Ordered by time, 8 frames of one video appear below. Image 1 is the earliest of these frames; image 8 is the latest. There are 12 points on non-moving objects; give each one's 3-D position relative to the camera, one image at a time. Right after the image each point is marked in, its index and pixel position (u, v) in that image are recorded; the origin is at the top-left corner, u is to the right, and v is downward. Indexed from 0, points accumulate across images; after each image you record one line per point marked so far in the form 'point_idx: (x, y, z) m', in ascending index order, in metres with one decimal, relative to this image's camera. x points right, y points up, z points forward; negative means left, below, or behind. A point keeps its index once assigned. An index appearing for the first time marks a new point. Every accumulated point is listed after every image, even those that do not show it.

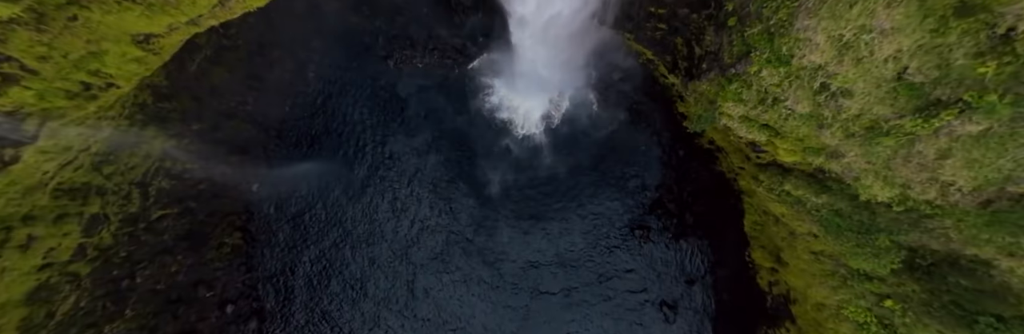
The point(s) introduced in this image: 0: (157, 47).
0: (-9.9, +3.6, +10.9) m
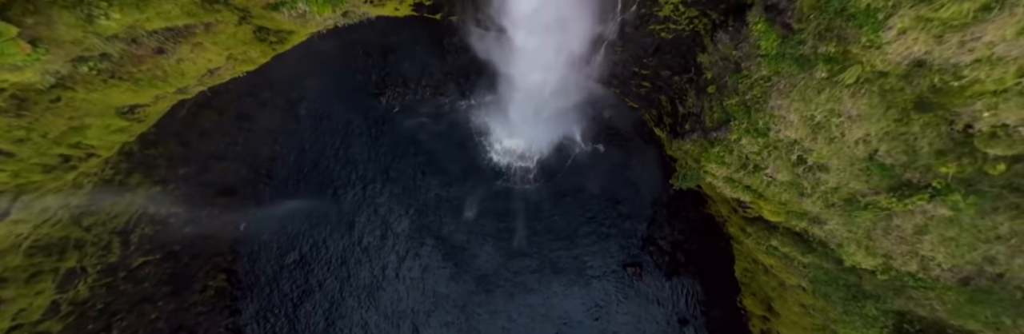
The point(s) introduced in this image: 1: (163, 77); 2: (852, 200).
0: (-10.4, +1.6, +11.0) m
1: (-9.3, +2.5, +10.4) m
2: (+9.3, -0.9, +10.7) m
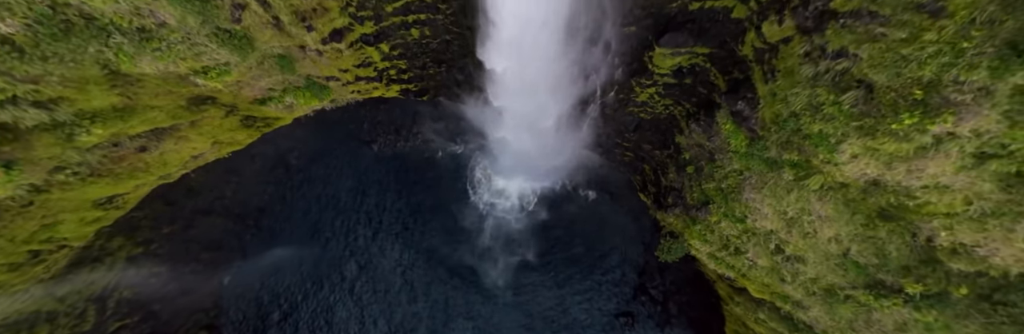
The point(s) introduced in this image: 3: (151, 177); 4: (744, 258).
0: (-10.9, -1.0, +11.0) m
1: (-9.8, 0.0, +10.5) m
2: (+8.7, -3.5, +10.7) m
3: (-10.1, -0.3, +10.9) m
4: (+6.8, -2.8, +11.5) m
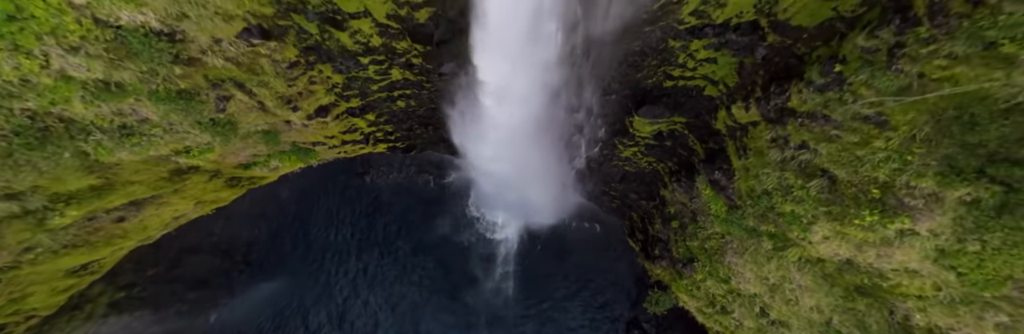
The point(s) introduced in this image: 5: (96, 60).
0: (-11.4, -2.8, +10.7) m
1: (-10.3, -1.8, +10.3) m
2: (+8.3, -5.3, +10.6) m
3: (-10.5, -2.1, +10.7) m
4: (+6.3, -4.6, +11.4) m
5: (-4.5, +1.2, +4.2) m
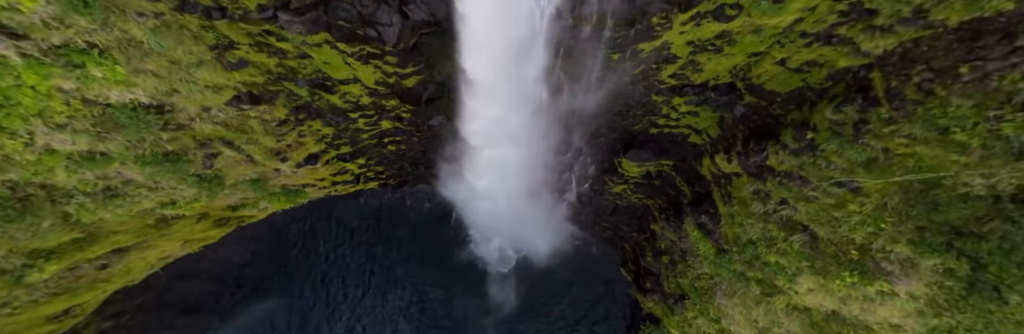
0: (-11.7, -4.0, +10.3) m
1: (-10.6, -3.0, +10.0) m
2: (+8.0, -6.5, +10.5) m
3: (-10.8, -3.3, +10.4) m
4: (+6.0, -5.9, +11.3) m
5: (-4.7, +0.4, +4.3) m
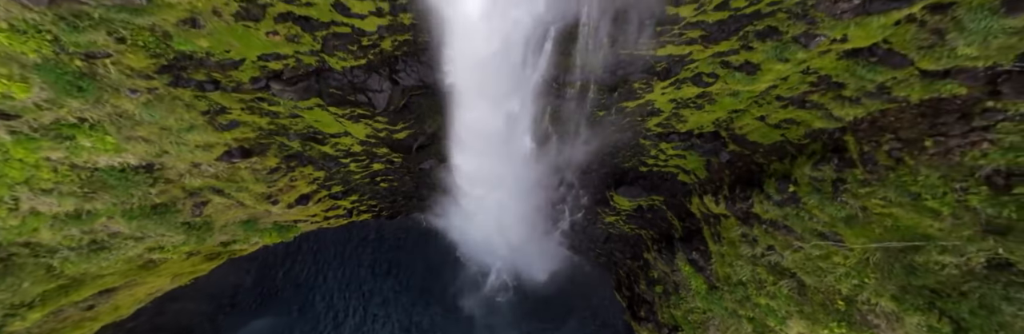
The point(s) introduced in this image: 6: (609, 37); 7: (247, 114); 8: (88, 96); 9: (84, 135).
0: (-11.9, -5.0, +10.0) m
1: (-10.8, -4.0, +9.8) m
2: (+7.8, -7.5, +10.3) m
3: (-11.0, -4.4, +10.2) m
4: (+5.8, -6.9, +11.1) m
5: (-4.9, -0.3, +4.3) m
6: (+1.0, +1.2, +3.9) m
7: (-2.9, +0.6, +4.3) m
8: (-3.6, +0.6, +3.3) m
9: (-4.0, +0.3, +3.6) m
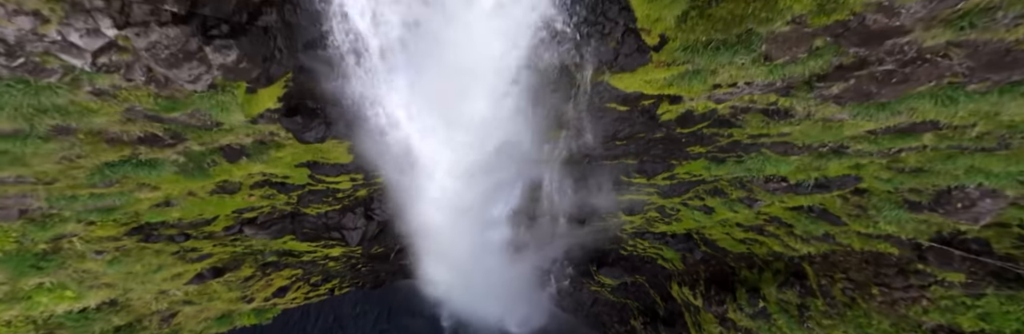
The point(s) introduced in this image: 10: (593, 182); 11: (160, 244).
0: (-12.3, -7.3, +9.0) m
1: (-11.2, -6.3, +9.0) m
2: (+7.4, -9.6, +9.4) m
3: (-11.4, -6.7, +9.3) m
4: (+5.4, -9.2, +10.3) m
5: (-5.2, -1.8, +4.2) m
6: (+0.6, -0.2, +4.2) m
7: (-3.2, -0.9, +4.3) m
8: (-4.0, -0.8, +3.4) m
9: (-4.3, -1.1, +3.6) m
10: (+0.8, -0.1, +4.0) m
11: (-3.4, -0.7, +3.8) m
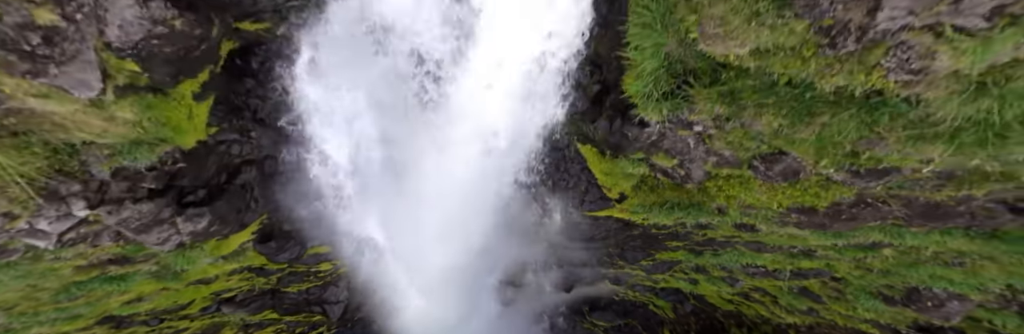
0: (-12.5, -8.6, +8.2) m
1: (-11.4, -7.5, +8.3) m
2: (+7.3, -10.7, +8.8) m
3: (-11.6, -7.9, +8.5) m
4: (+5.2, -10.3, +9.6) m
5: (-5.3, -2.6, +3.9) m
6: (+0.5, -1.0, +4.2) m
7: (-3.4, -1.7, +4.2) m
8: (-4.1, -1.5, +3.3) m
9: (-4.4, -1.9, +3.5) m
10: (+0.6, -0.9, +4.0) m
11: (-3.6, -1.5, +3.7) m
